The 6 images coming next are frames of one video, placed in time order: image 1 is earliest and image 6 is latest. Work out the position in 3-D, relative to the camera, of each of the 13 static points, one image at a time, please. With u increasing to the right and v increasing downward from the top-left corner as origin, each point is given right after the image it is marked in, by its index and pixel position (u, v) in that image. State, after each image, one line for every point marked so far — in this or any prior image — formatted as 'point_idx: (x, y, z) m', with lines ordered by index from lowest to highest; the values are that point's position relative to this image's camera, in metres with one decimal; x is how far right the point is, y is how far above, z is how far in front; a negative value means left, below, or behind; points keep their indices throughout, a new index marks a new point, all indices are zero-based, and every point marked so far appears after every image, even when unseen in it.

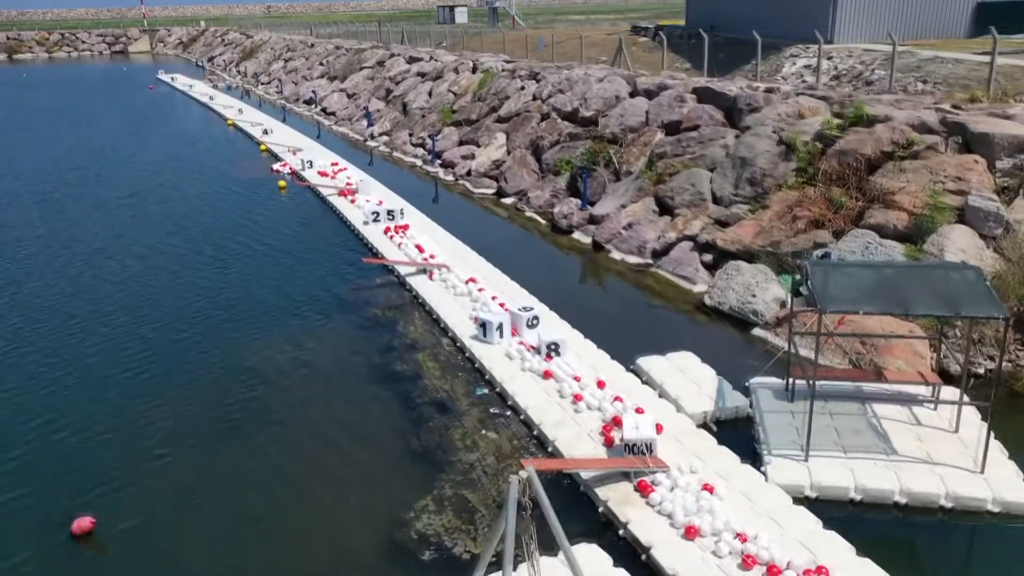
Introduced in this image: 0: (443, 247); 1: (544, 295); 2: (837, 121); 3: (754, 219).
0: (-1.6, +1.0, +19.1) m
1: (+0.6, -0.1, +17.3) m
2: (+7.0, +3.6, +17.8) m
3: (+4.9, +1.4, +16.6) m
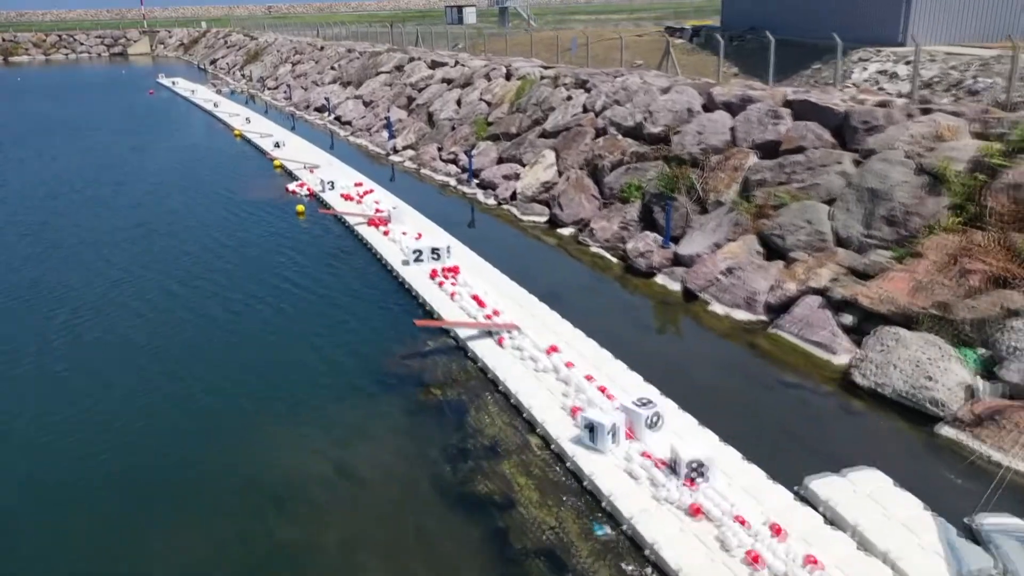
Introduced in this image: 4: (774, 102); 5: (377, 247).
0: (-0.1, -0.2, +15.7) m
1: (+2.1, -1.2, +13.9) m
2: (+8.5, +2.5, +14.5) m
3: (+6.4, +0.3, +13.3) m
4: (+6.2, +4.4, +19.3) m
5: (-3.2, +1.0, +19.3) m
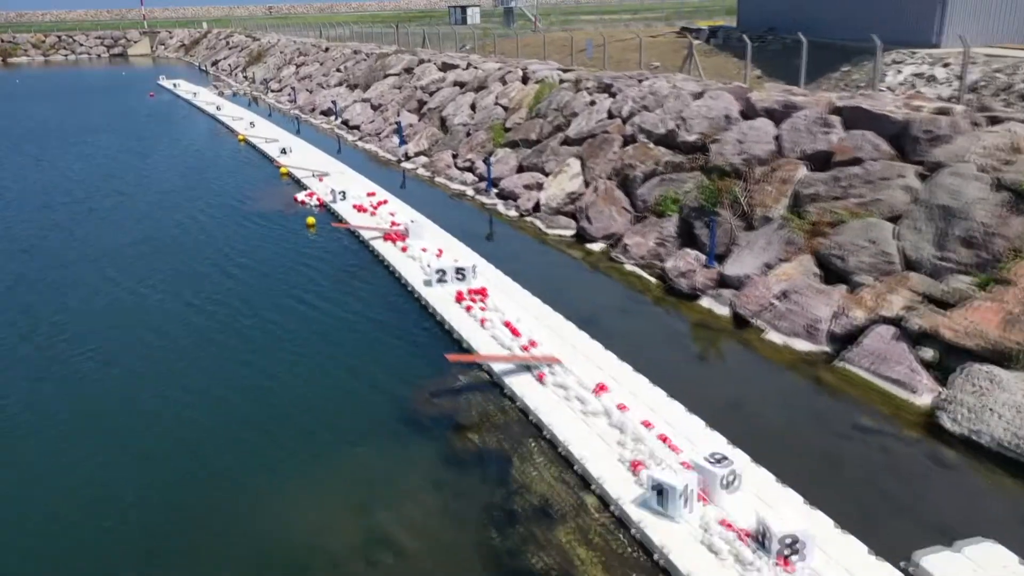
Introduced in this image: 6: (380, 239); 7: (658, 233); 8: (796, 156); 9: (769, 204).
0: (+0.5, -0.6, +14.4) m
1: (+2.7, -1.7, +12.6) m
2: (+9.1, +2.1, +13.1) m
3: (+7.0, -0.2, +11.9) m
4: (+6.8, +3.9, +18.0) m
5: (-2.6, +0.5, +18.0) m
6: (-3.2, +1.2, +19.9) m
7: (+3.2, +1.2, +18.1) m
8: (+6.0, +2.8, +17.3) m
9: (+5.2, +1.7, +16.6) m
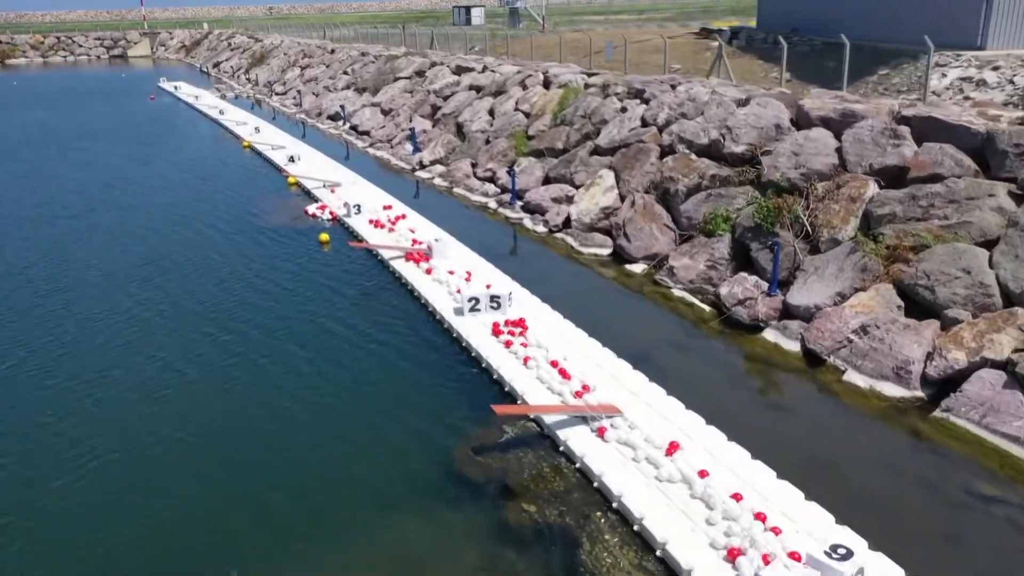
0: (+1.2, -1.2, +12.8) m
1: (+3.4, -2.2, +11.0) m
2: (+9.9, +1.5, +11.6) m
3: (+7.7, -0.7, +10.3) m
4: (+7.5, +3.4, +16.4) m
5: (-1.8, -0.1, +16.4) m
6: (-2.5, +0.6, +18.3) m
7: (+3.9, +0.7, +16.5) m
8: (+6.7, +2.2, +15.7) m
9: (+5.9, +1.2, +15.0) m
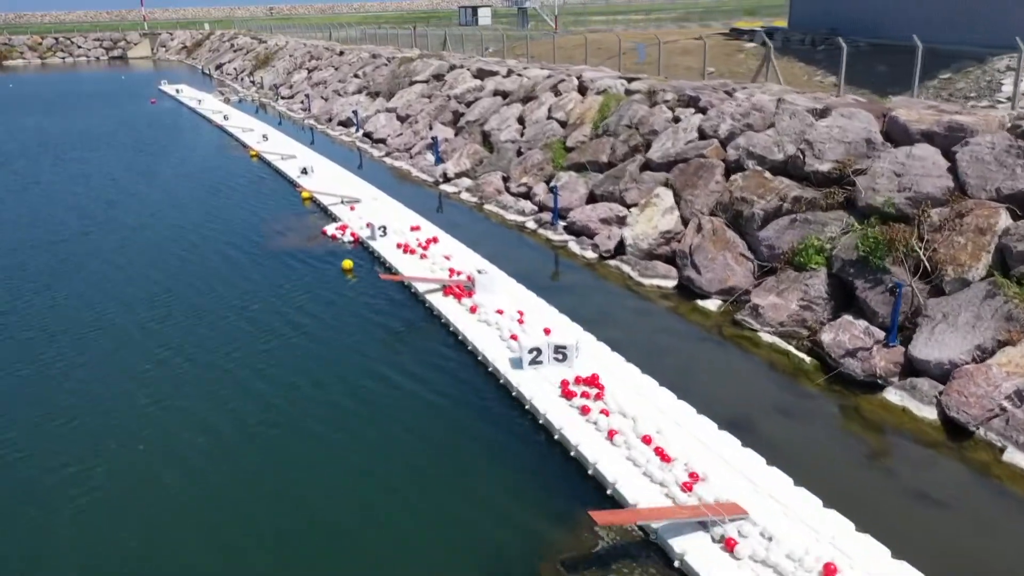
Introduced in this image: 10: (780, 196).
0: (+2.3, -1.9, +10.5) m
1: (+4.5, -3.0, +8.7) m
2: (+10.9, +0.8, +9.2) m
3: (+8.8, -1.4, +8.0) m
4: (+8.6, +2.7, +14.1) m
5: (-0.8, -0.8, +14.1) m
6: (-1.4, -0.1, +16.0) m
7: (+5.0, -0.1, +14.2) m
8: (+7.8, +1.5, +13.4) m
9: (+7.0, +0.4, +12.7) m
10: (+5.3, +1.8, +16.4) m
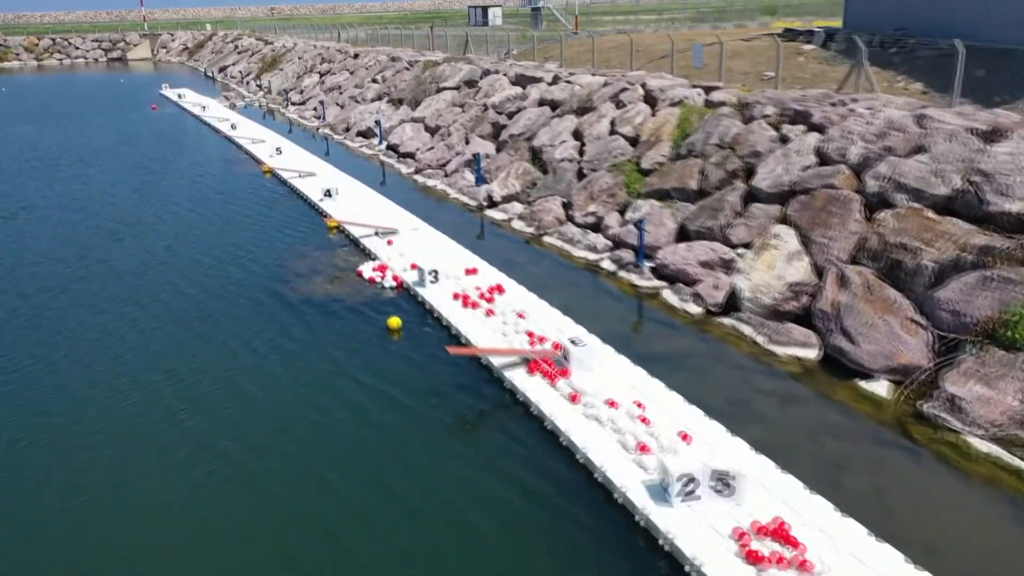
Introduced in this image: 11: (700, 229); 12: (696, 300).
0: (+3.9, -3.1, +6.9) m
1: (+6.1, -4.1, +5.1) m
2: (+12.5, -0.4, +5.7) m
3: (+10.4, -2.6, +4.4) m
4: (+10.2, +1.5, +10.5) m
5: (+0.8, -2.0, +10.5) m
6: (+0.2, -1.3, +12.4) m
7: (+6.6, -1.2, +10.6) m
8: (+9.3, +0.3, +9.8) m
9: (+8.6, -0.7, +9.1) m
10: (+6.9, +0.7, +12.8) m
11: (+3.9, +1.2, +16.9) m
12: (+3.5, -0.3, +15.6) m
